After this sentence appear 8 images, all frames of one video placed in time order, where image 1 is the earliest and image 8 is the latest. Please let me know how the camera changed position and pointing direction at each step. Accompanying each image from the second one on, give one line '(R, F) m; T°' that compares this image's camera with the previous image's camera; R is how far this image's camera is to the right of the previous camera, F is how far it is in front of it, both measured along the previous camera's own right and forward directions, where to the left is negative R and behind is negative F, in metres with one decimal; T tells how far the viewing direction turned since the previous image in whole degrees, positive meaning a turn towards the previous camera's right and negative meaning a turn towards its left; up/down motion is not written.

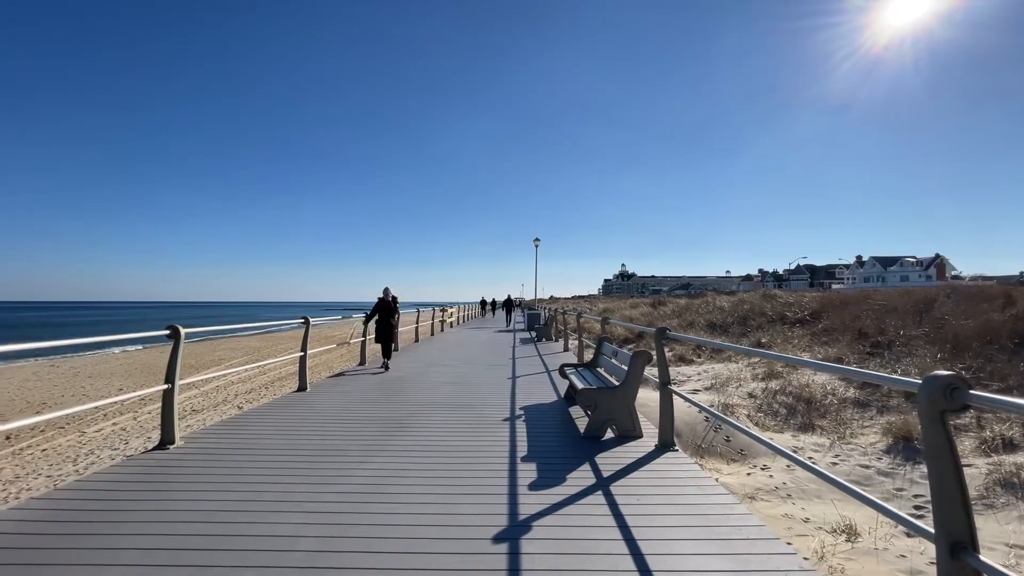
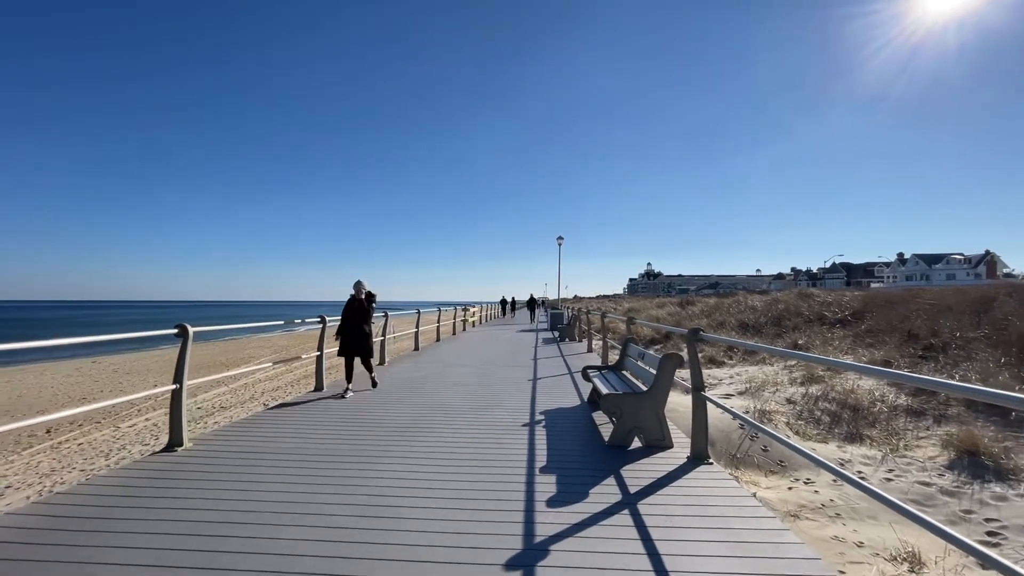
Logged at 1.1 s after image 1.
(+0.1, +0.3) m; -3°
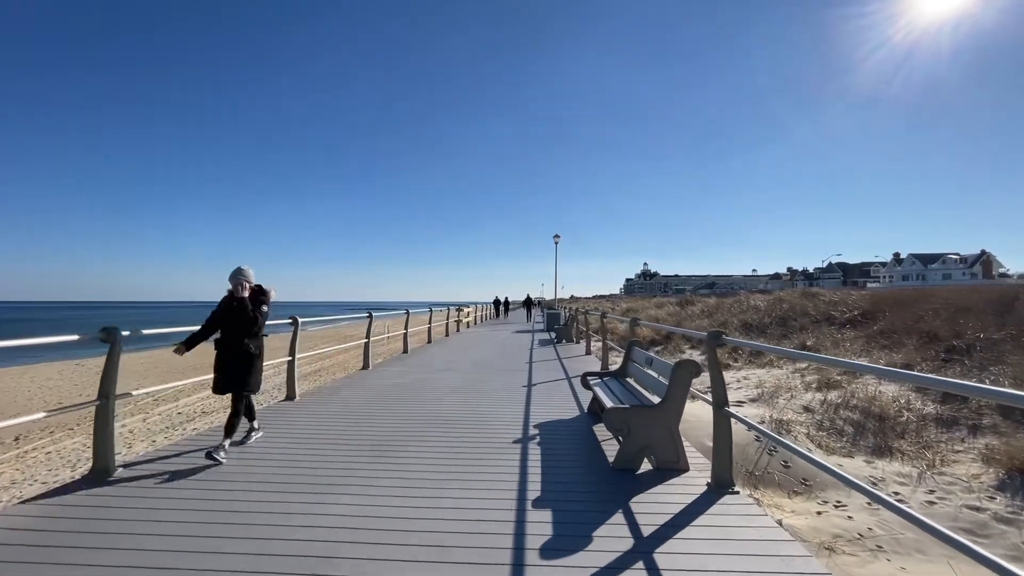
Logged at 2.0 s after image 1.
(+0.1, +0.6) m; 0°
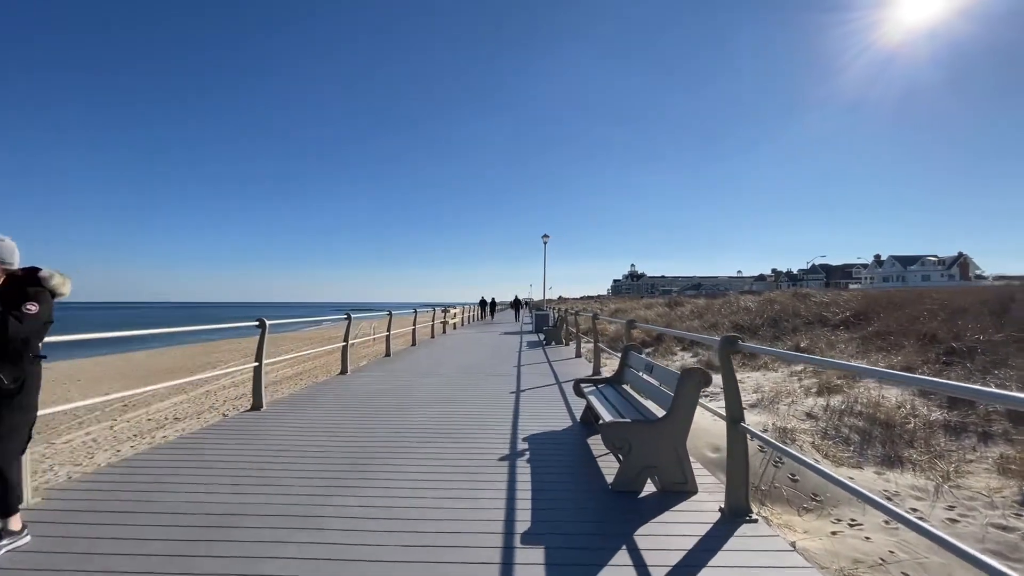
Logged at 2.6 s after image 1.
(0.0, +0.4) m; +1°
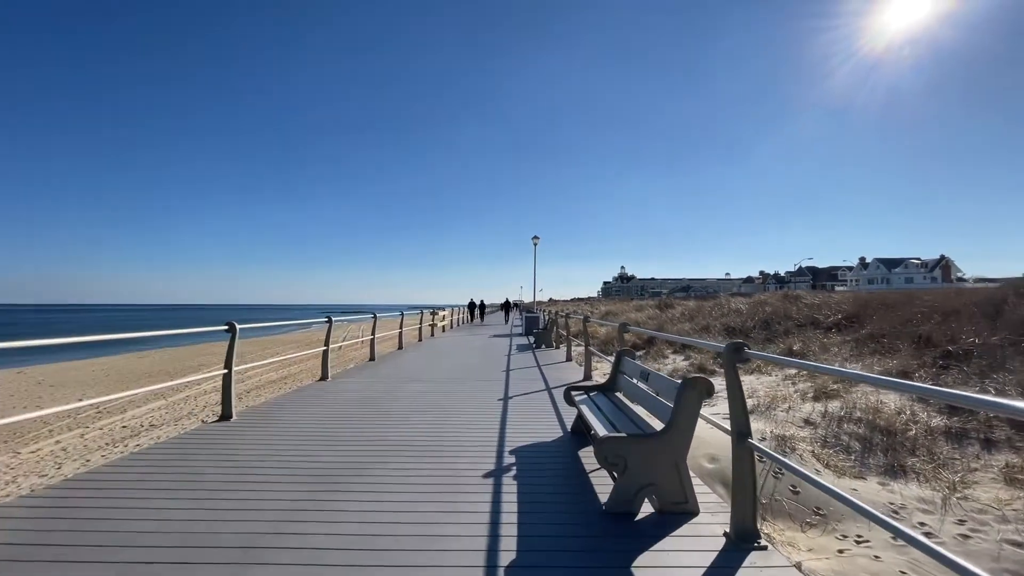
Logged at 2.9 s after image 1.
(0.0, +0.3) m; +1°
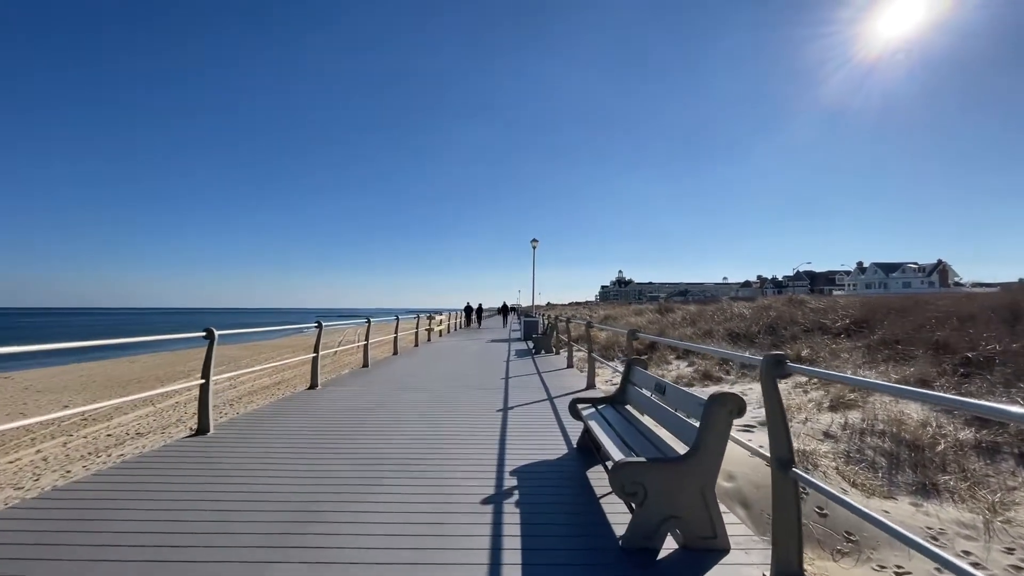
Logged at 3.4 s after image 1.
(0.0, +0.4) m; 0°
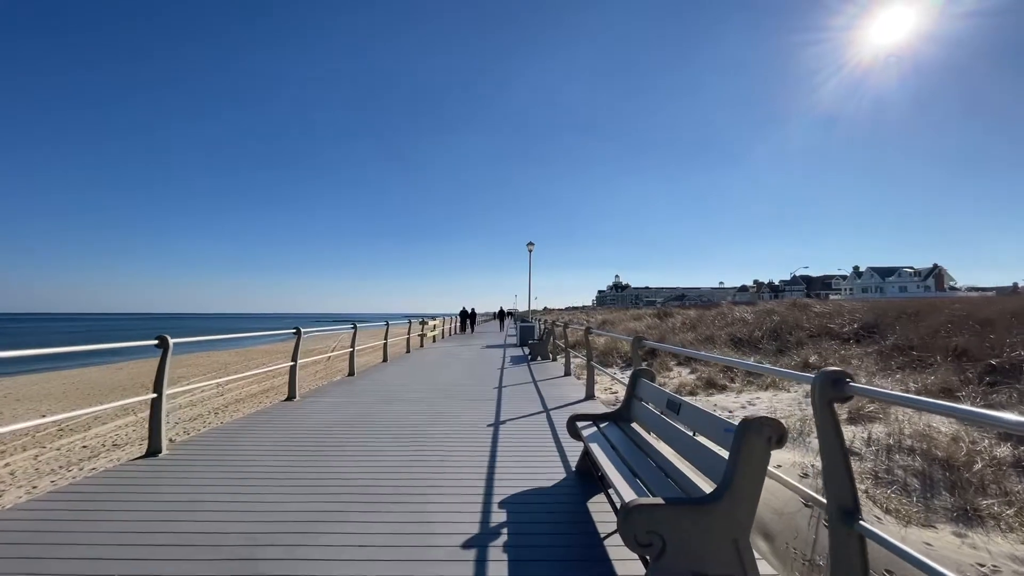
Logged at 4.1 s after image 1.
(0.0, +0.5) m; 0°
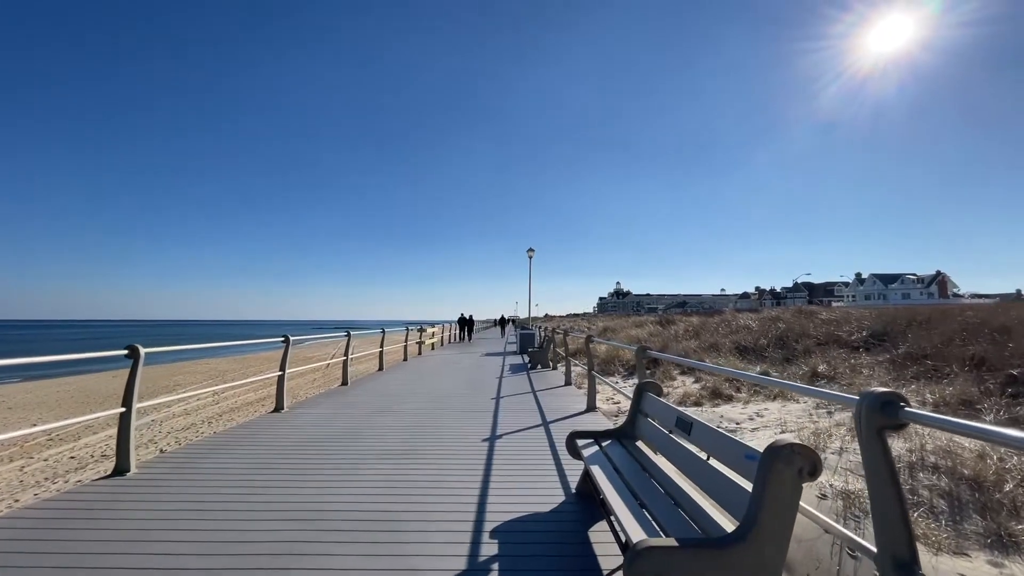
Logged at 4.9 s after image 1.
(0.0, +0.3) m; 0°
